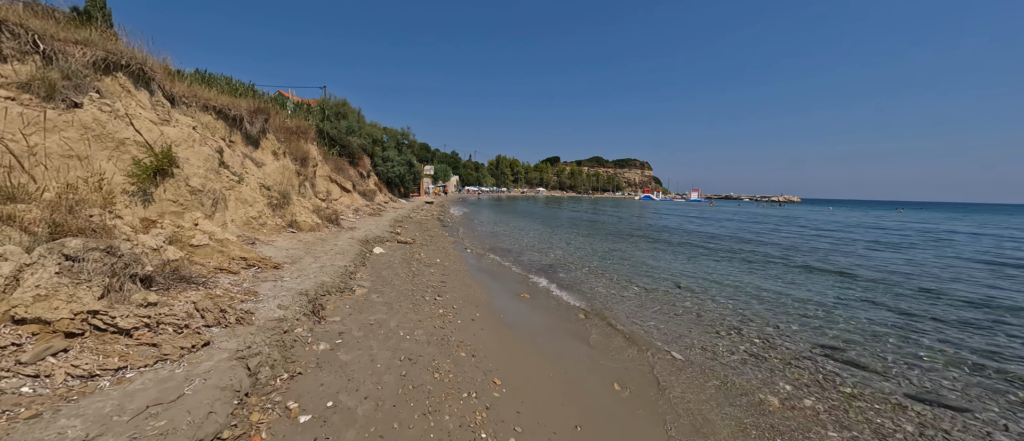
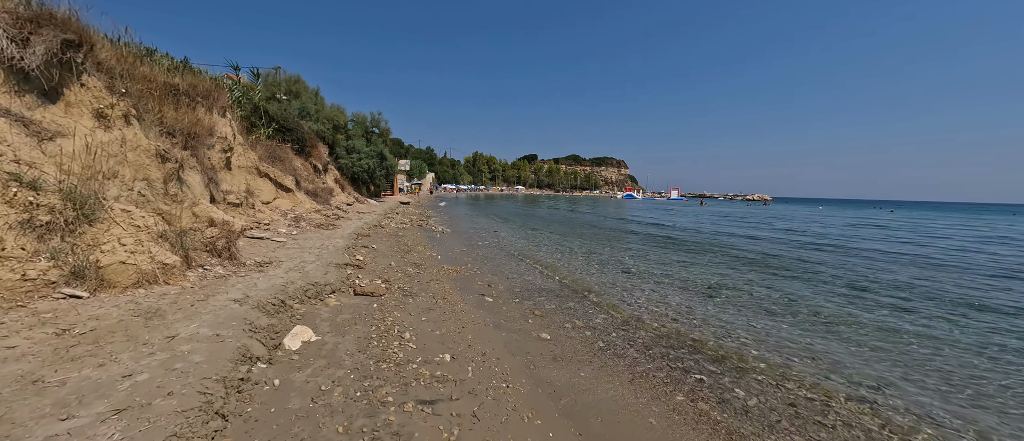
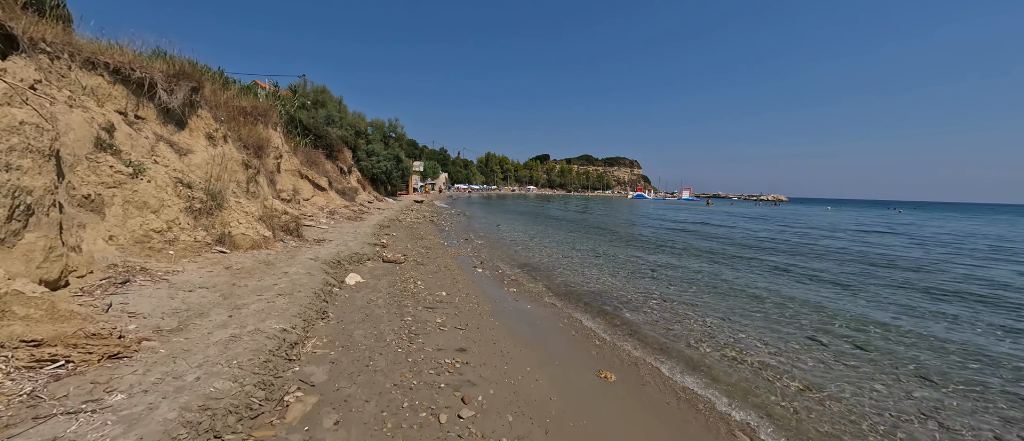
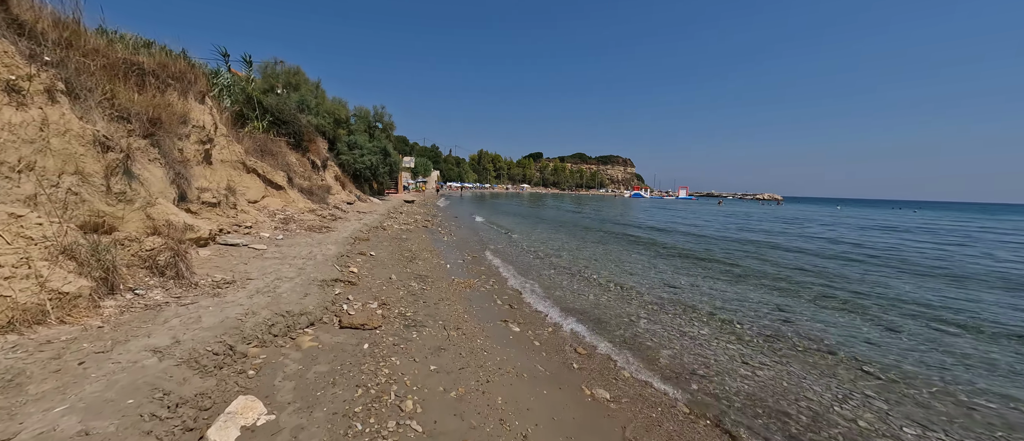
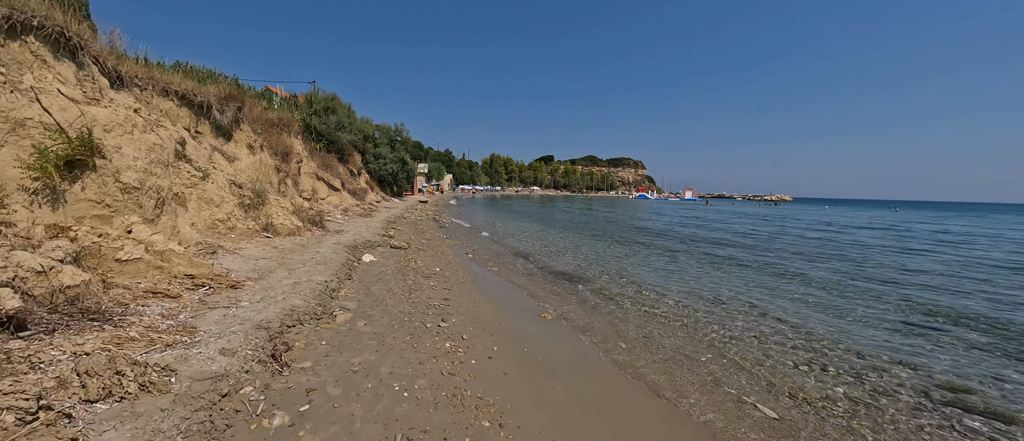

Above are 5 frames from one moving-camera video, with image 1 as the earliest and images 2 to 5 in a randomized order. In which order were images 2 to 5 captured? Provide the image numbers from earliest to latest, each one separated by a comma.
5, 3, 2, 4
